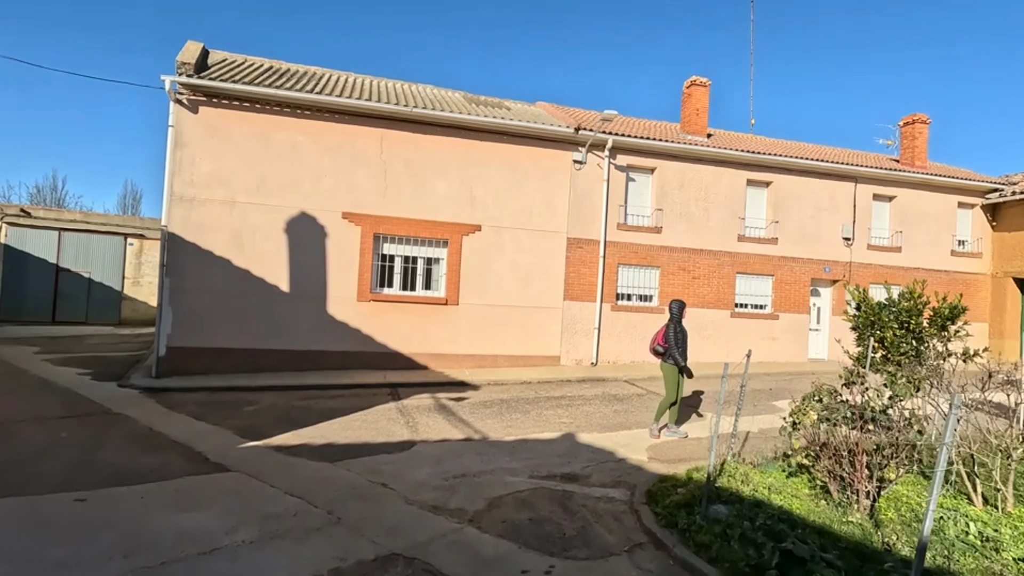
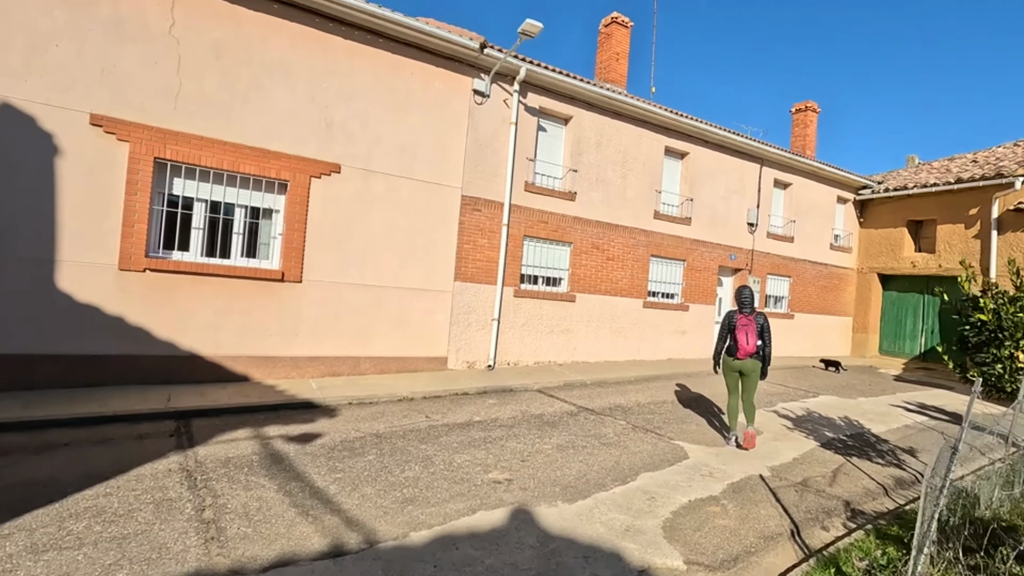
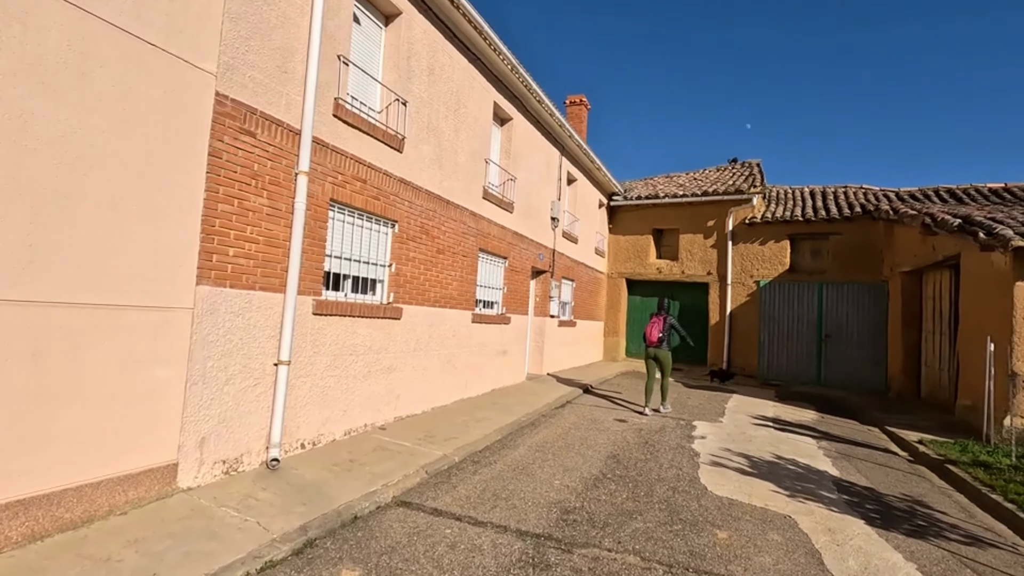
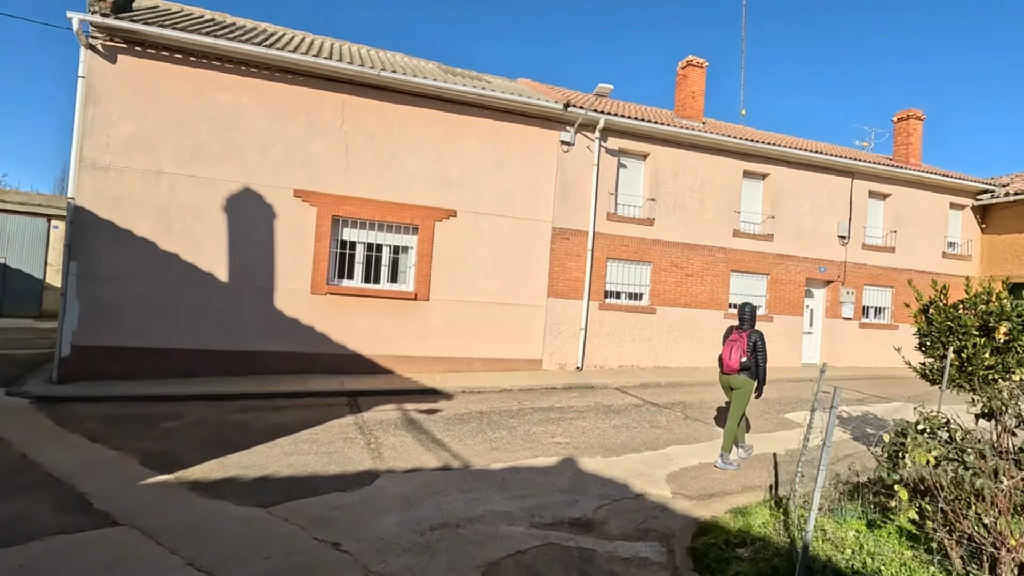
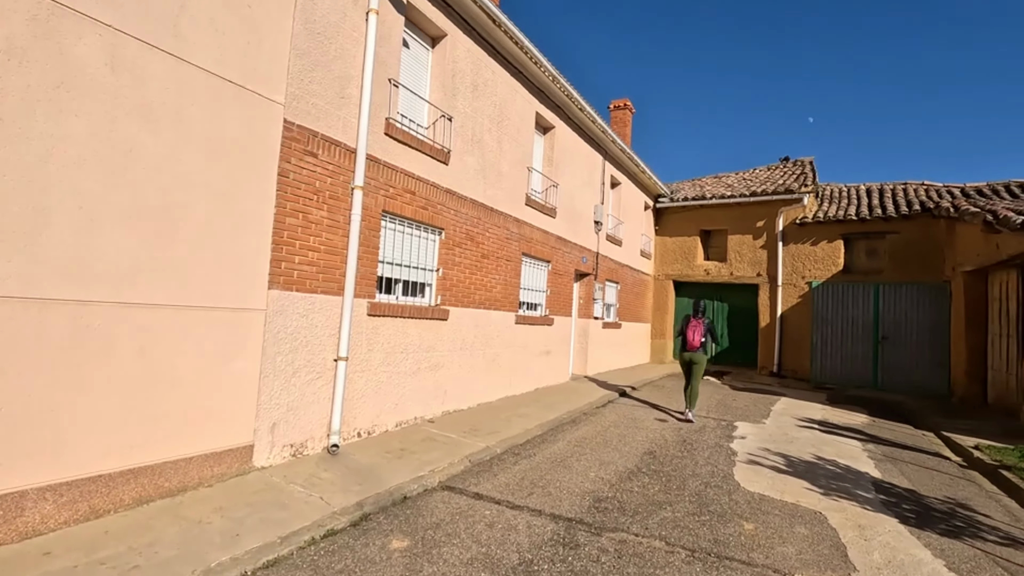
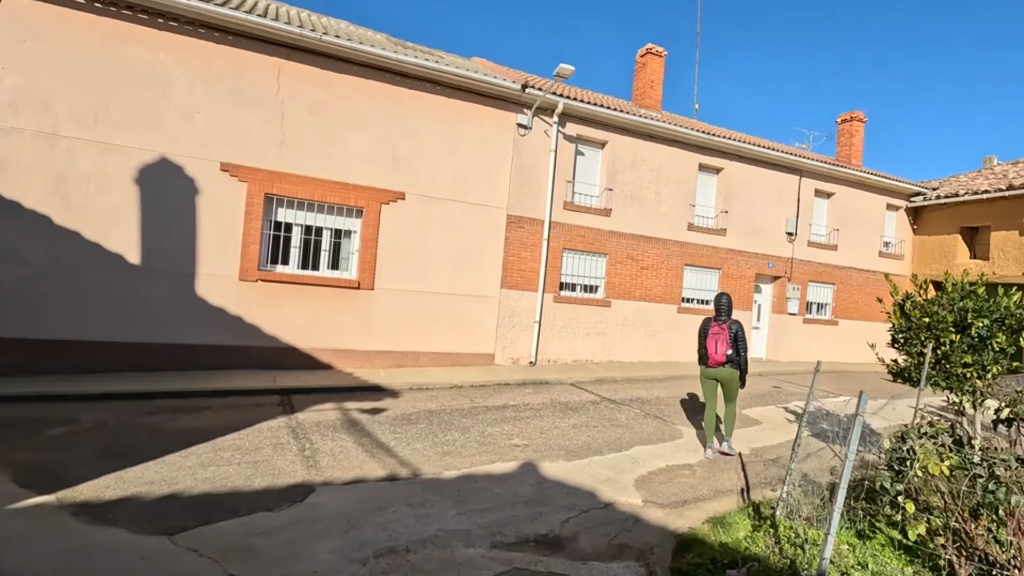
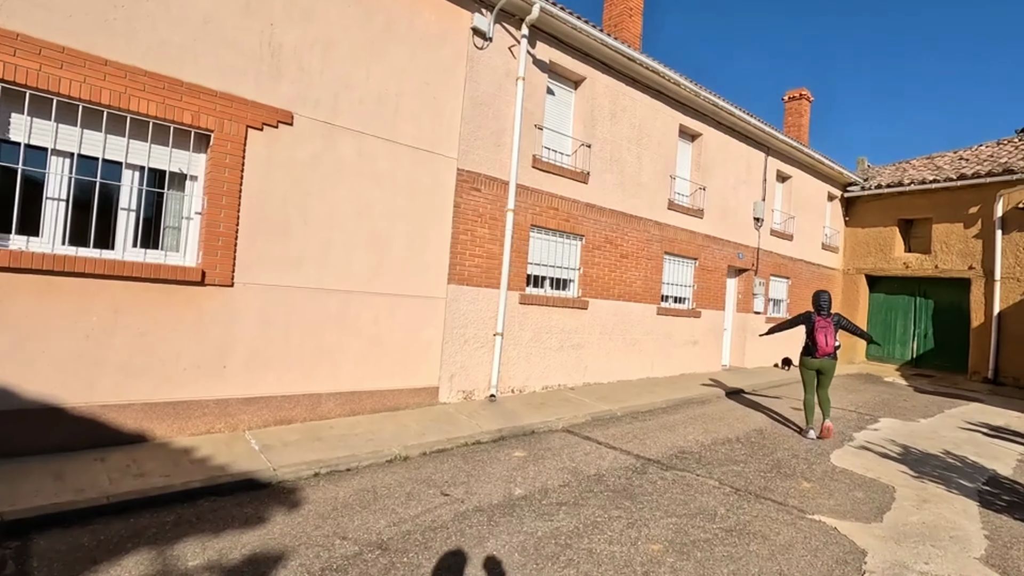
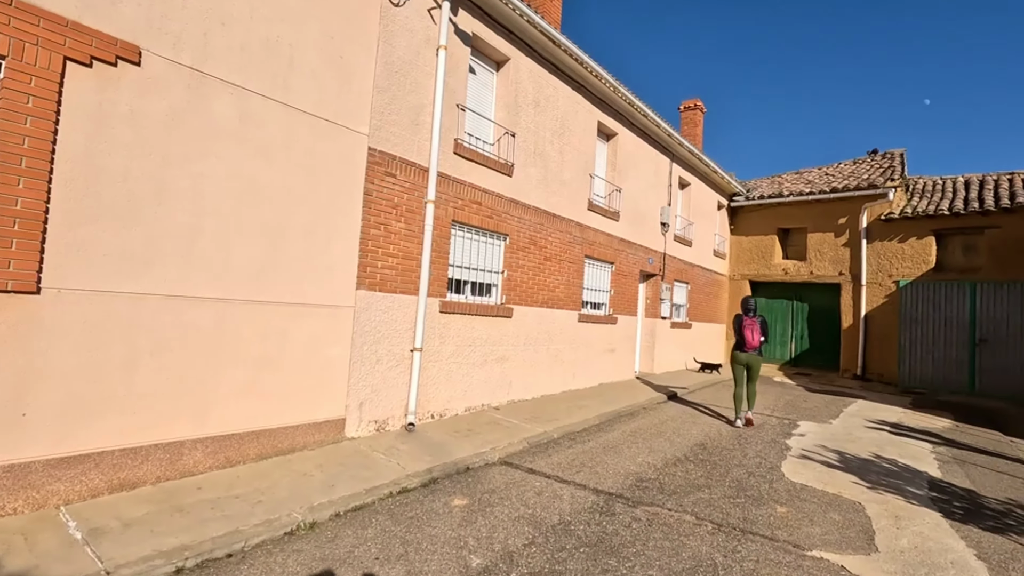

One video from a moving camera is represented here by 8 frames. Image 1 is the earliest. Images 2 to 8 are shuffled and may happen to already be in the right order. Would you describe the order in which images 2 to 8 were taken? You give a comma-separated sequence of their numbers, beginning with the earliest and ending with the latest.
4, 6, 2, 7, 8, 5, 3
